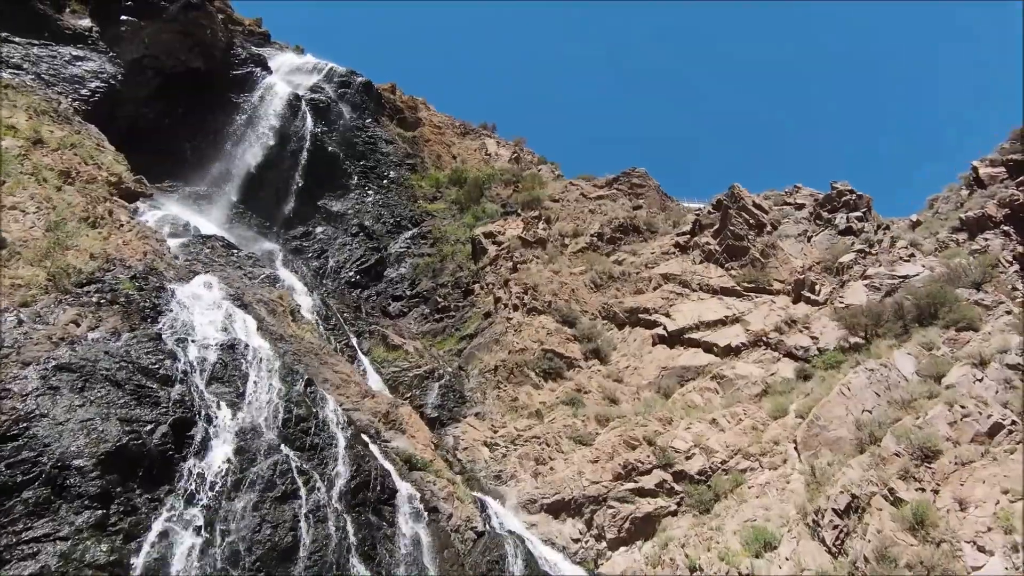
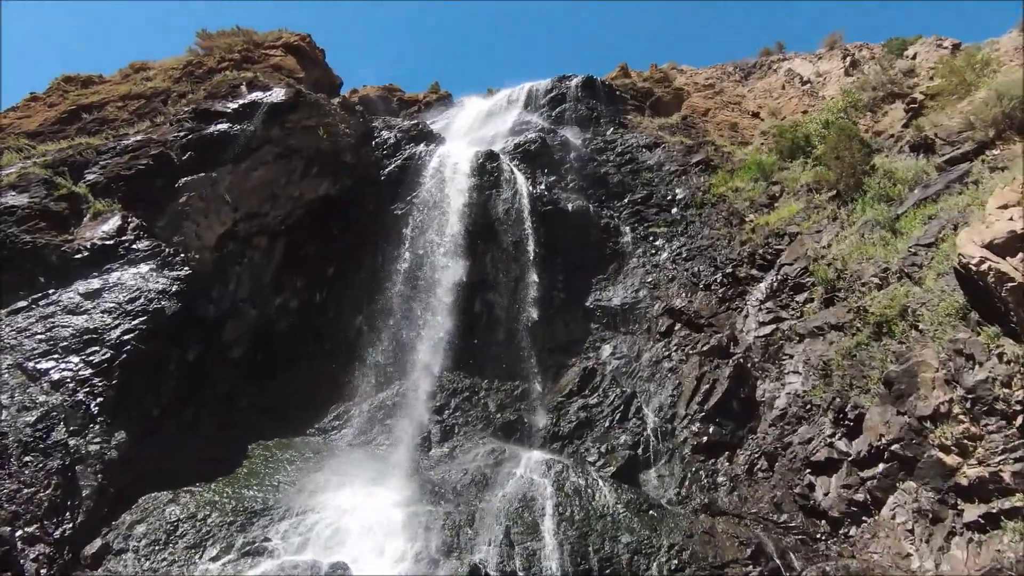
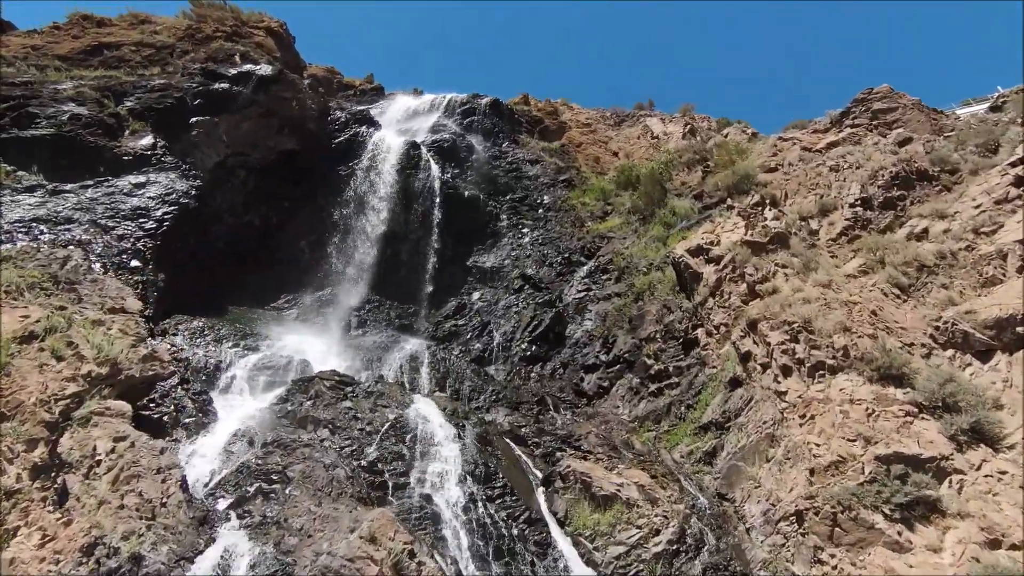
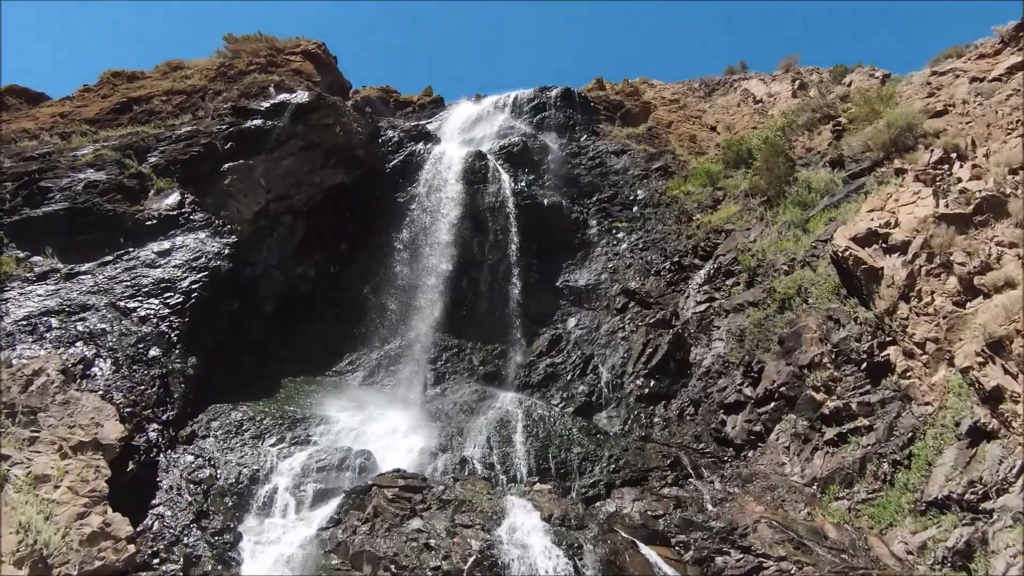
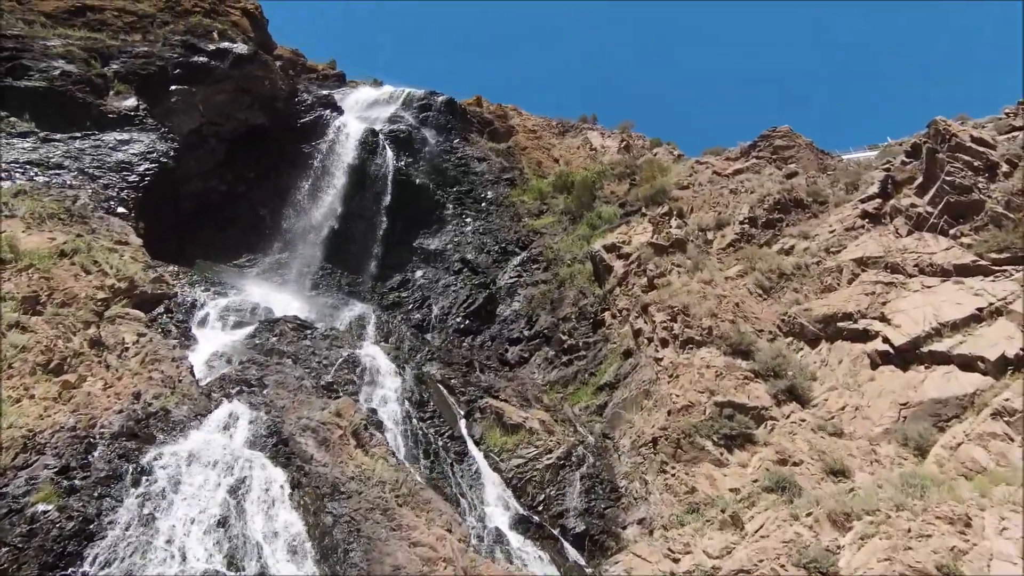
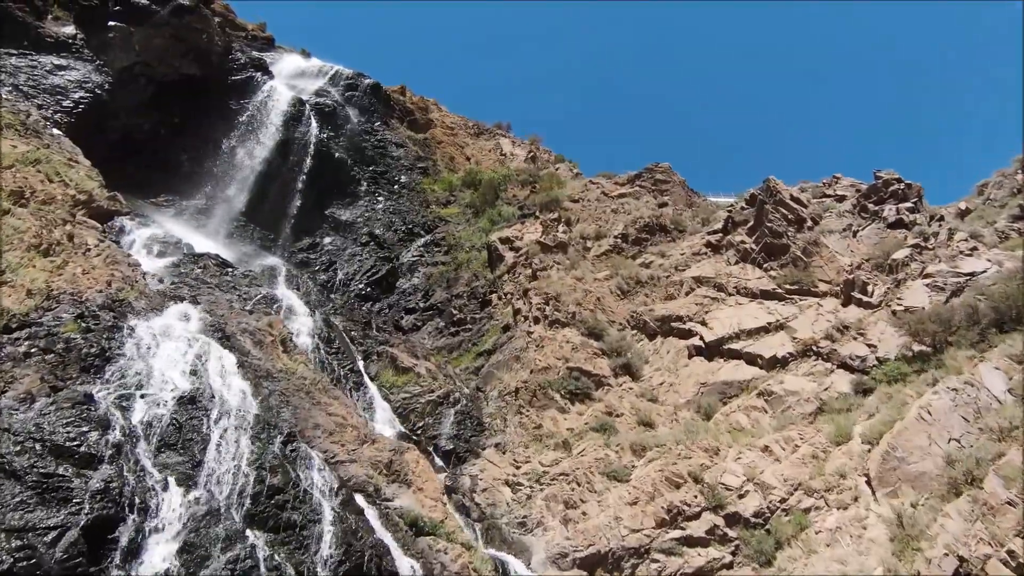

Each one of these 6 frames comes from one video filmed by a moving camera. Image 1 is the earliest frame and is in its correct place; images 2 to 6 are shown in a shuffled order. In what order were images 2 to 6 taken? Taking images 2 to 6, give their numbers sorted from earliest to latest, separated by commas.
6, 5, 3, 4, 2
